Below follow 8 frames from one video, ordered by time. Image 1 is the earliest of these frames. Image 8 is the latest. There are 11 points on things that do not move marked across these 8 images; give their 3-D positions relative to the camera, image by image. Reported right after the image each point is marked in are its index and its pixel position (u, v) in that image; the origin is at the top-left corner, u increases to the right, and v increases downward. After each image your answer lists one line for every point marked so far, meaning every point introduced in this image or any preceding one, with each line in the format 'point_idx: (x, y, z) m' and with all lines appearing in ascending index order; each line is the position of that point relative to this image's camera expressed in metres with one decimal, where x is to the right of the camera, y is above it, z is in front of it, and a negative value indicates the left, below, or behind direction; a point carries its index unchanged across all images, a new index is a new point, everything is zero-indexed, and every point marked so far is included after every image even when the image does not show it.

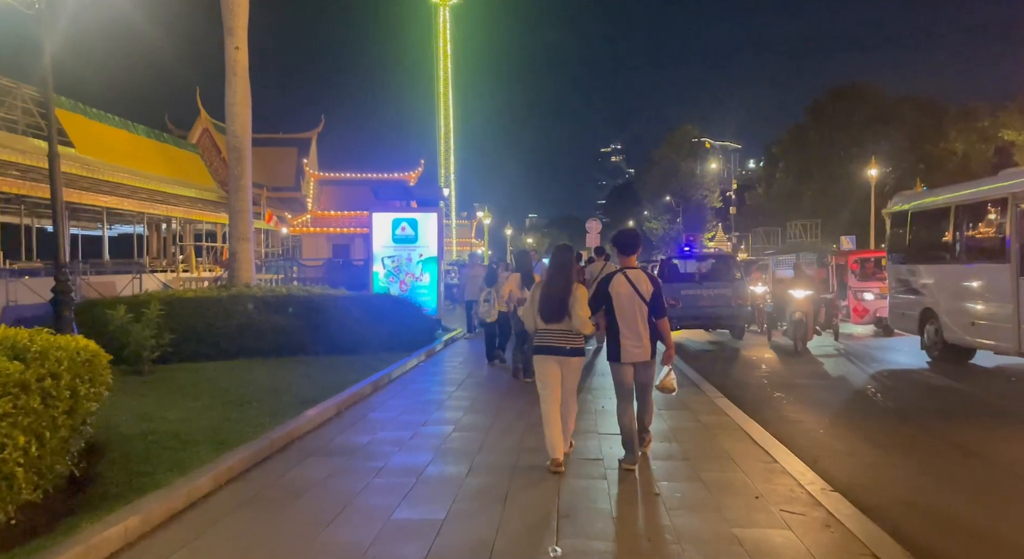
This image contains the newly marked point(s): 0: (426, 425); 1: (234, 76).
0: (-0.9, -1.6, +8.2) m
1: (-5.5, +4.0, +14.9) m
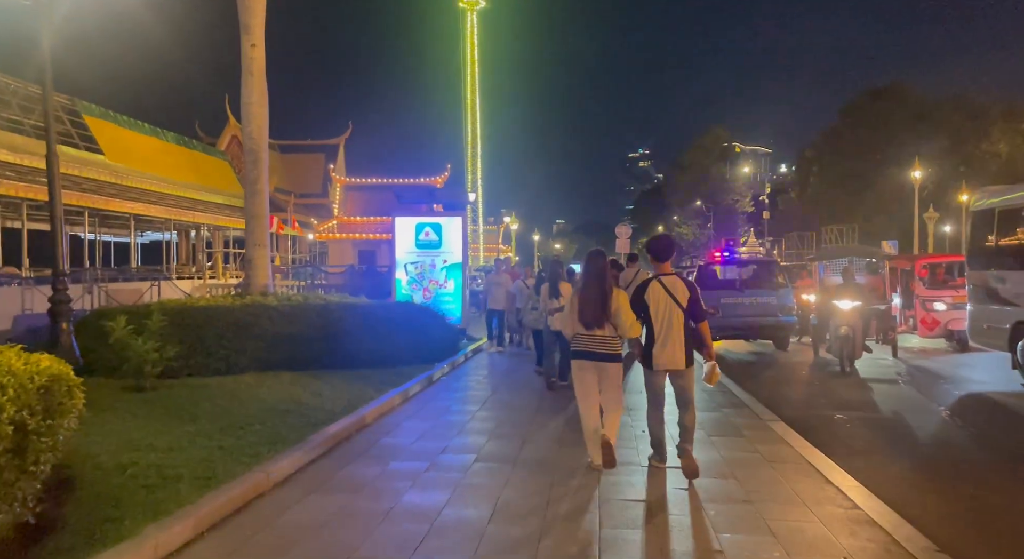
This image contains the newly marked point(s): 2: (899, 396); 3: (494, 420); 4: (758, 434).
0: (-0.6, -1.7, +7.3) m
1: (-4.9, +3.9, +14.2) m
2: (+5.4, -1.7, +10.5) m
3: (-0.2, -1.6, +8.9) m
4: (+2.7, -1.7, +8.2) m
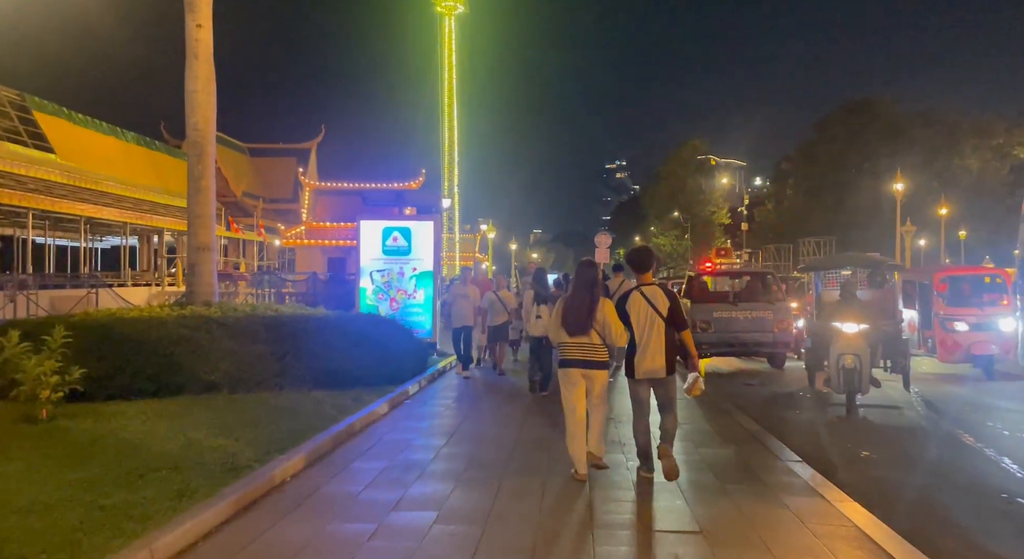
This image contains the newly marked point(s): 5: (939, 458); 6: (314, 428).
0: (-0.9, -1.8, +5.8) m
1: (-5.3, +3.7, +12.7) m
2: (+5.0, -1.9, +9.3) m
3: (-0.5, -1.8, +7.4) m
4: (+2.4, -1.8, +6.8) m
5: (+4.7, -1.9, +8.3) m
6: (-2.2, -1.6, +8.3) m
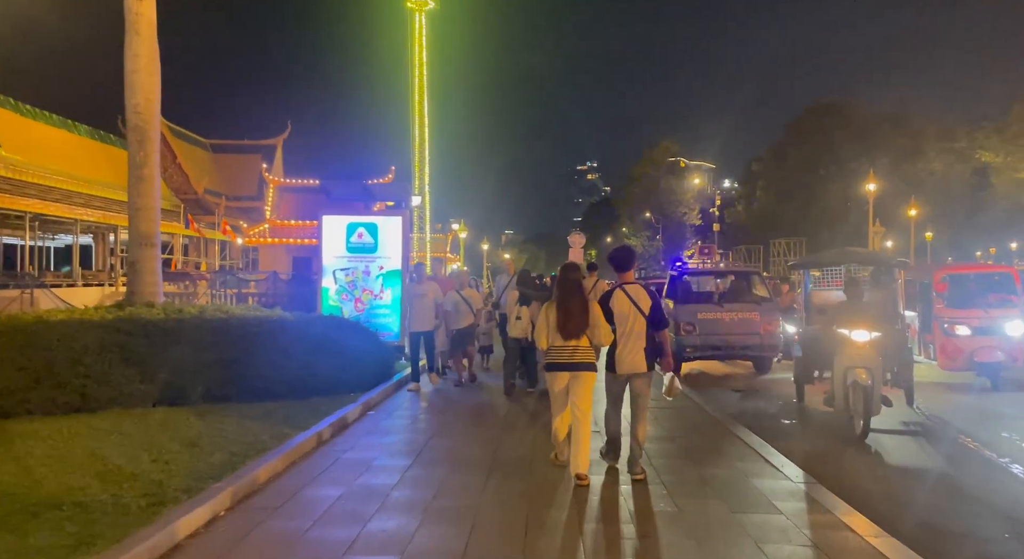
0: (-1.0, -1.7, +4.8) m
1: (-5.7, +3.7, +11.5) m
2: (+4.8, -1.8, +8.5) m
3: (-0.7, -1.7, +6.4) m
4: (+2.2, -1.8, +6.0) m
5: (+4.5, -1.9, +7.5) m
6: (-2.4, -1.6, +7.3) m
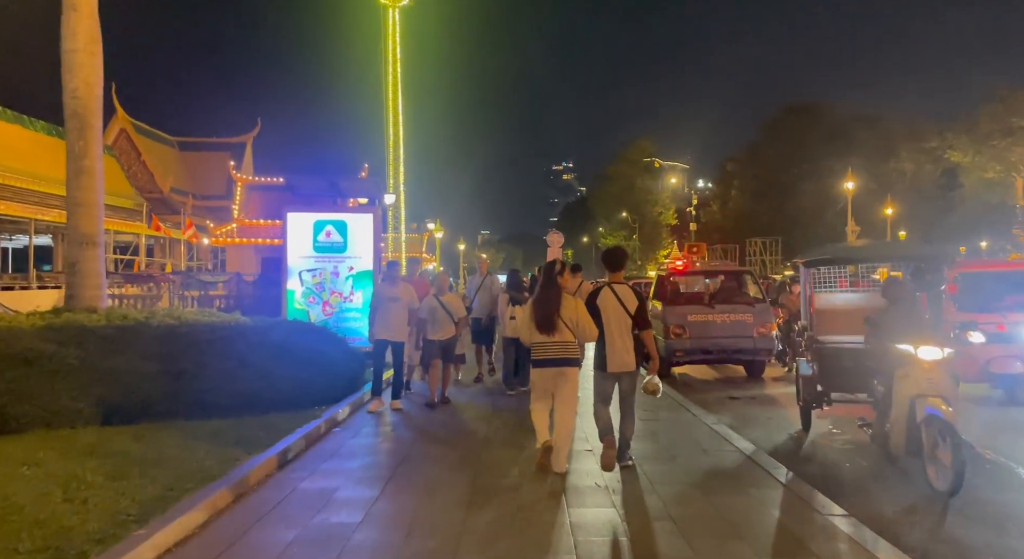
0: (-1.1, -1.7, +3.9) m
1: (-6.0, +3.7, +10.4) m
2: (+4.6, -1.8, +7.7) m
3: (-0.8, -1.7, +5.5) m
4: (+2.1, -1.8, +5.1) m
5: (+4.3, -1.9, +6.7) m
6: (-2.5, -1.6, +6.3) m
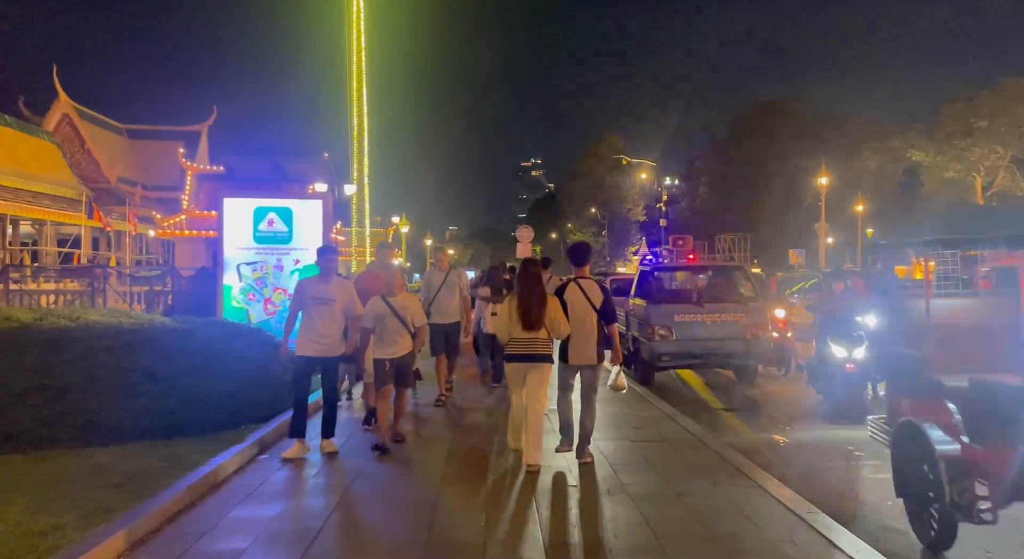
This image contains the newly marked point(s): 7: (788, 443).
0: (-1.2, -1.7, +2.3) m
1: (-6.4, +3.8, +8.6) m
2: (+4.3, -1.8, +6.4) m
3: (-1.0, -1.7, +3.9) m
4: (+1.9, -1.8, +3.7) m
5: (+4.1, -1.9, +5.4) m
6: (-2.8, -1.6, +4.6) m
7: (+3.0, -1.8, +8.3) m
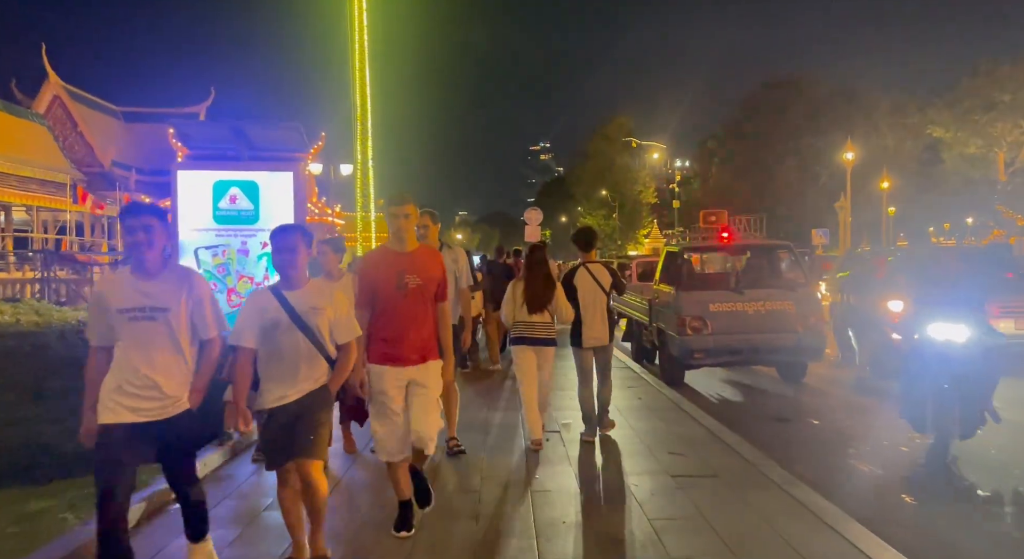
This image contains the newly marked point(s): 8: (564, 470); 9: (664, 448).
0: (-1.3, -1.7, +0.4) m
1: (-6.4, +3.9, +6.7) m
2: (+4.3, -1.7, +4.4) m
3: (-1.0, -1.7, +2.1) m
4: (+1.9, -1.7, +1.7) m
5: (+4.0, -1.8, +3.4) m
6: (-2.8, -1.5, +2.8) m
7: (+3.0, -1.6, +6.4) m
8: (+0.5, -1.6, +6.3) m
9: (+1.4, -1.5, +6.9) m
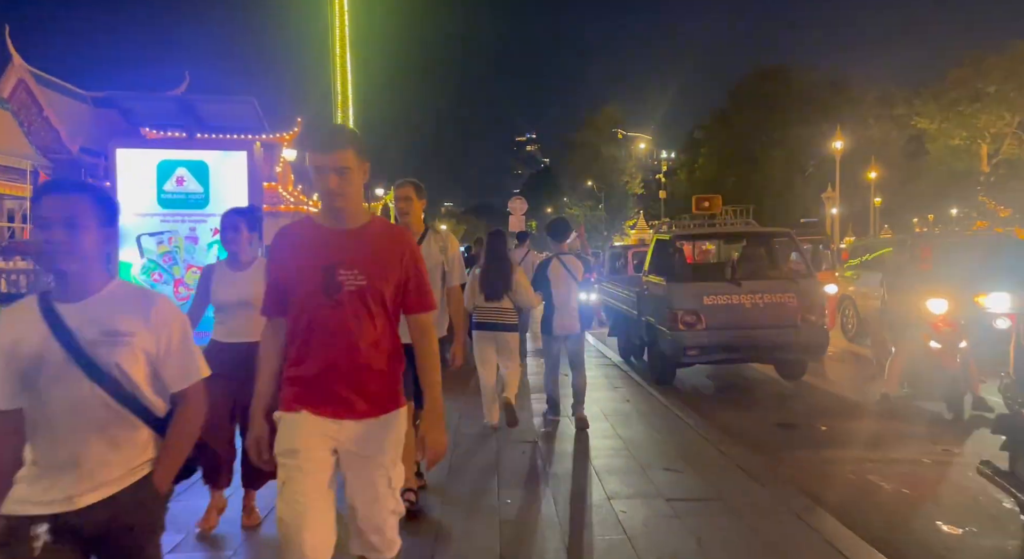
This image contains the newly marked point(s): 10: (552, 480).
0: (-1.4, -1.7, -0.5) m
1: (-6.6, +3.9, +5.6) m
2: (+4.1, -1.6, +3.6) m
3: (-1.2, -1.6, +1.1) m
4: (+1.8, -1.7, +0.9) m
5: (+3.9, -1.7, +2.6) m
6: (-3.0, -1.5, +1.8) m
7: (+2.8, -1.5, +5.5) m
8: (+0.3, -1.5, +5.4) m
9: (+1.2, -1.4, +6.0) m
10: (+0.5, -1.5, +5.5) m
